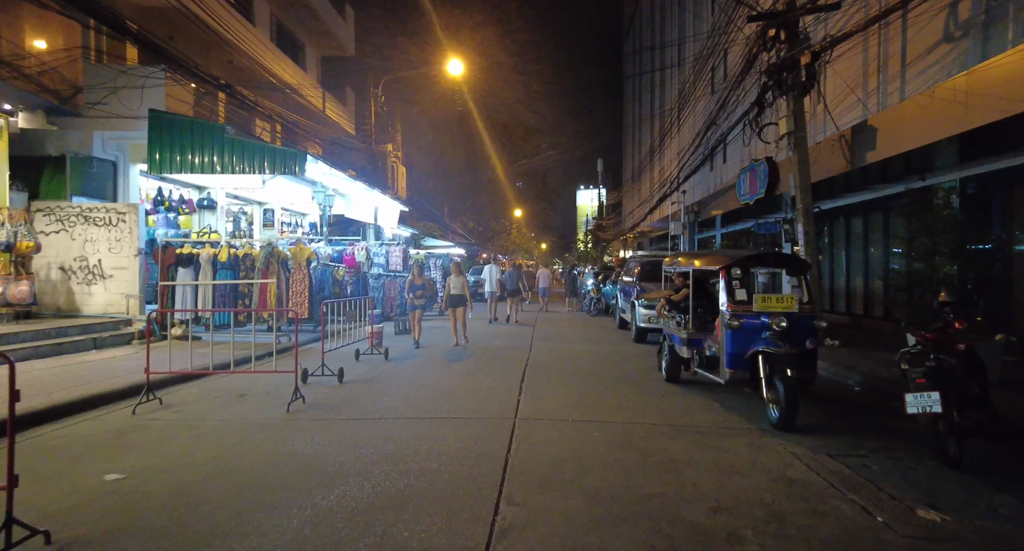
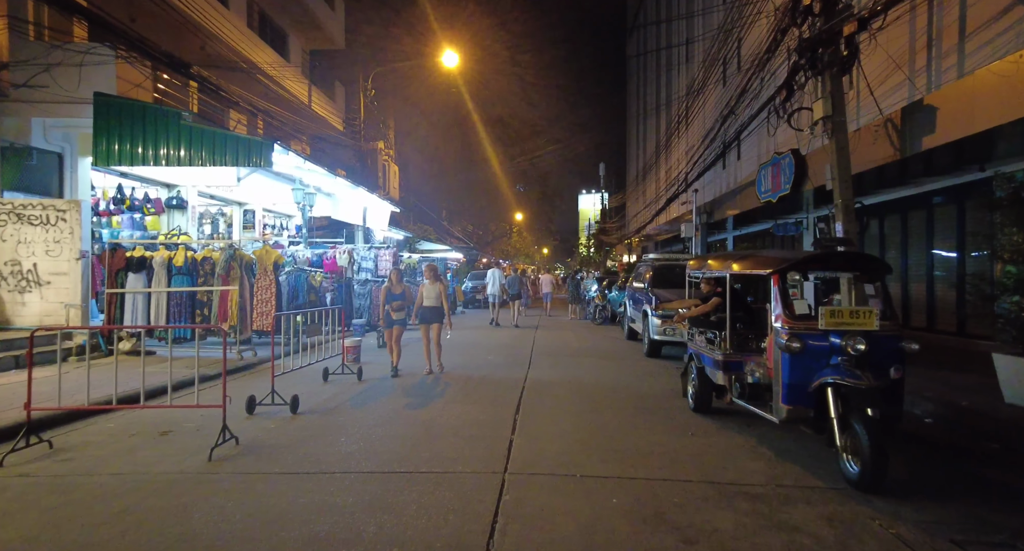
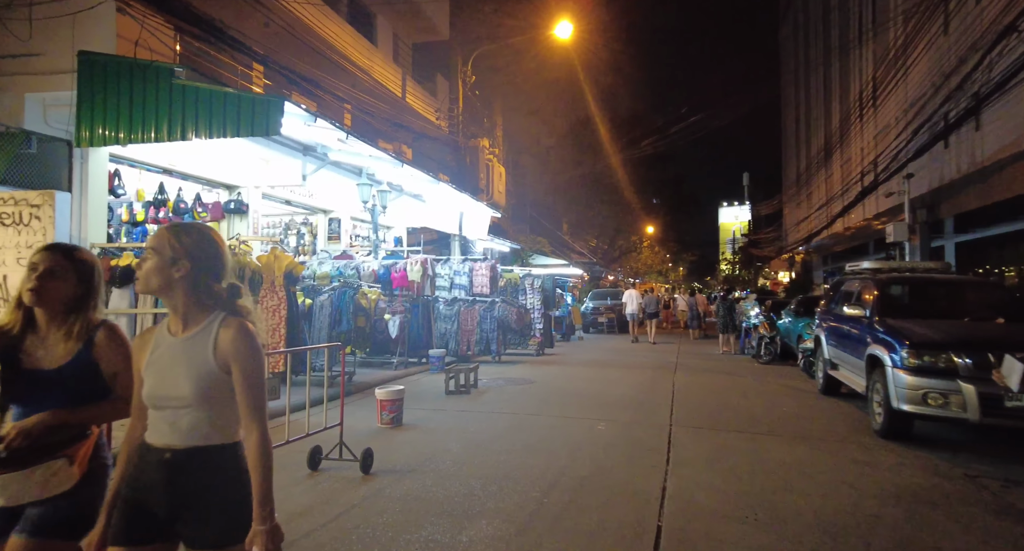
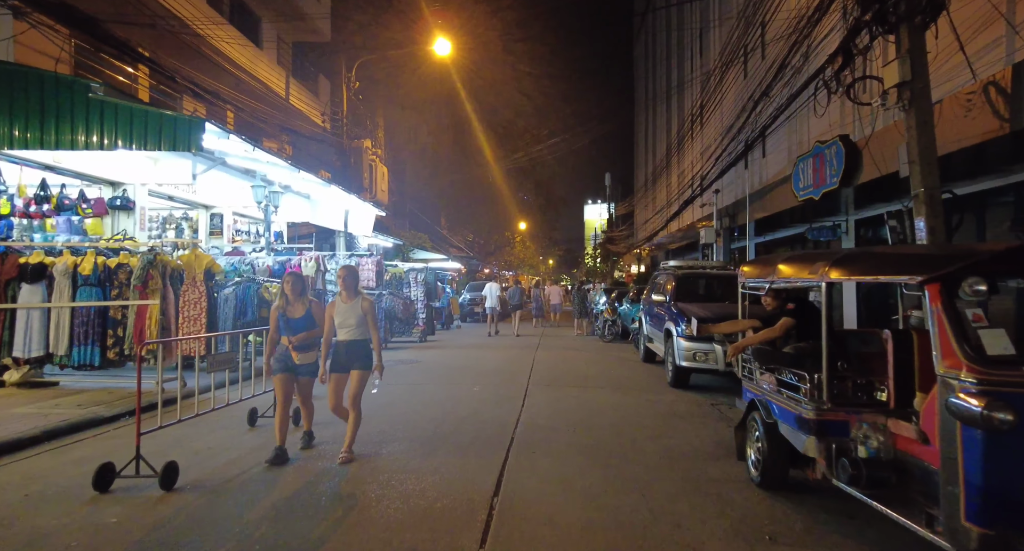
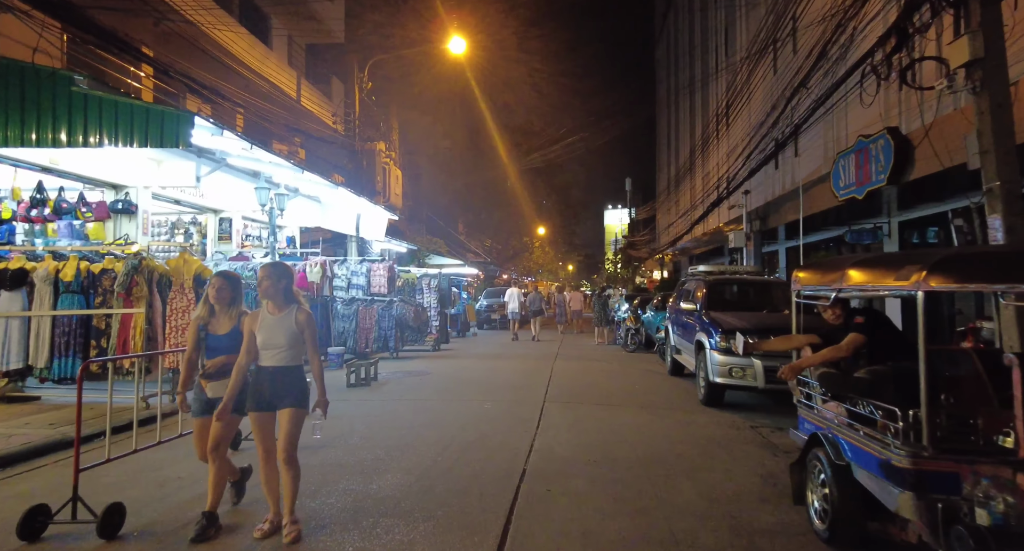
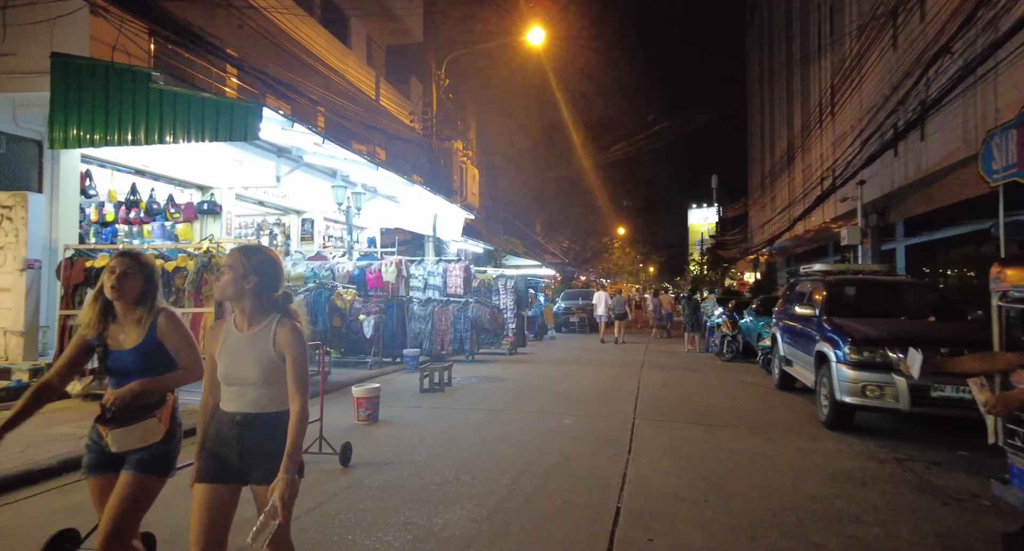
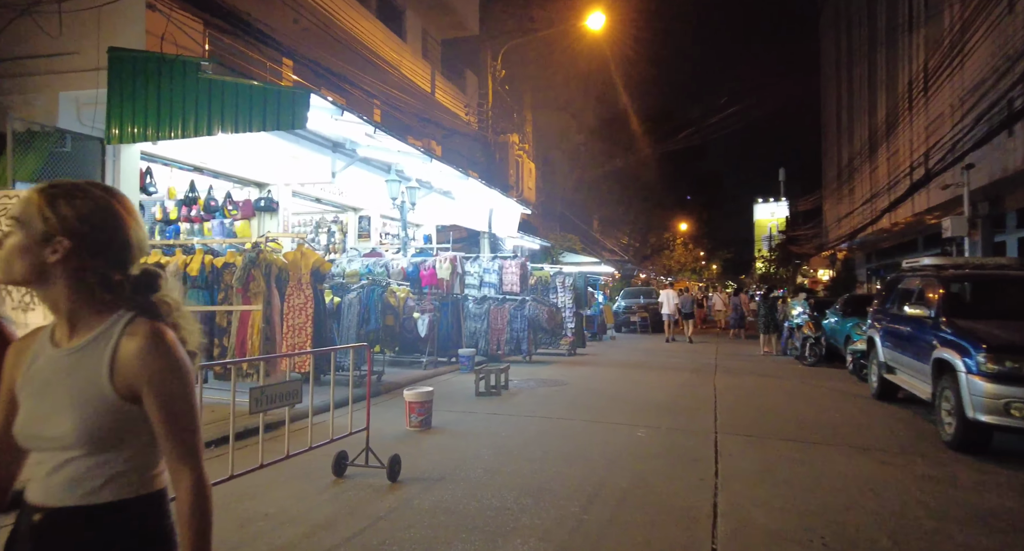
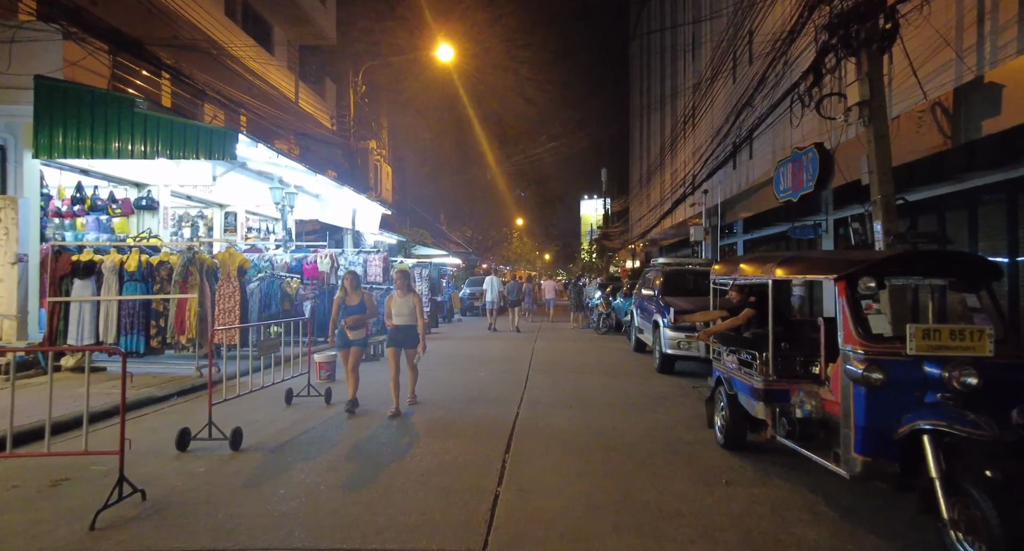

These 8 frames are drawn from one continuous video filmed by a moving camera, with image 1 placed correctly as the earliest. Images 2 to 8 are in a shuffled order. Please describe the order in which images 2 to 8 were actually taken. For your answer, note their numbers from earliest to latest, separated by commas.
2, 8, 4, 5, 6, 3, 7
